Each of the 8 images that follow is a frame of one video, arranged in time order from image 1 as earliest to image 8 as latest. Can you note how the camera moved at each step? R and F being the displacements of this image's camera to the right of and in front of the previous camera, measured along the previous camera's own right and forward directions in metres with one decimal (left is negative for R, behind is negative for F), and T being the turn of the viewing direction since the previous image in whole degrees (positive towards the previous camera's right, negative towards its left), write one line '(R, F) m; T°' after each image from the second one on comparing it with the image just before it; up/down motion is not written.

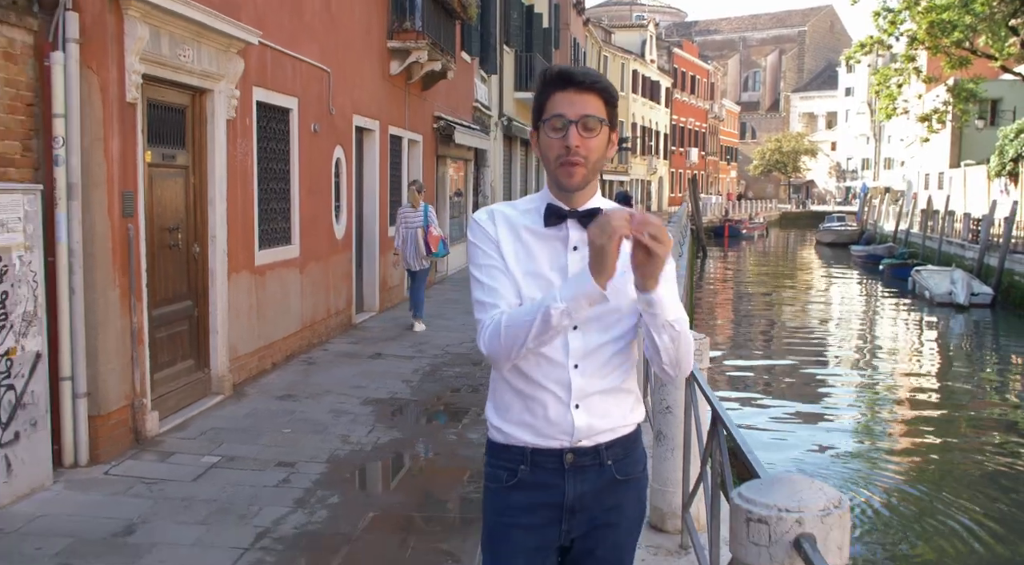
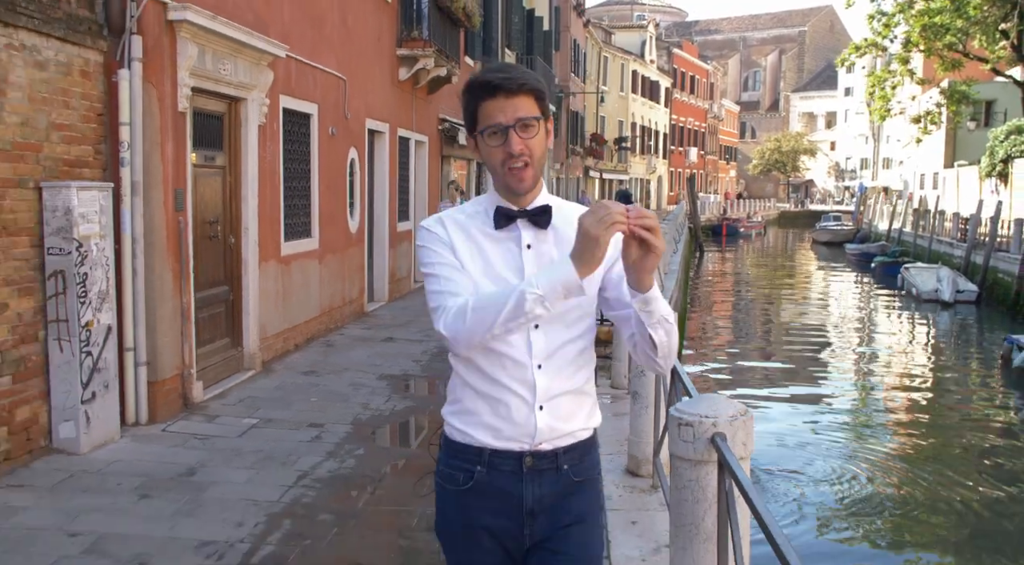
(0.0, -0.9) m; 0°
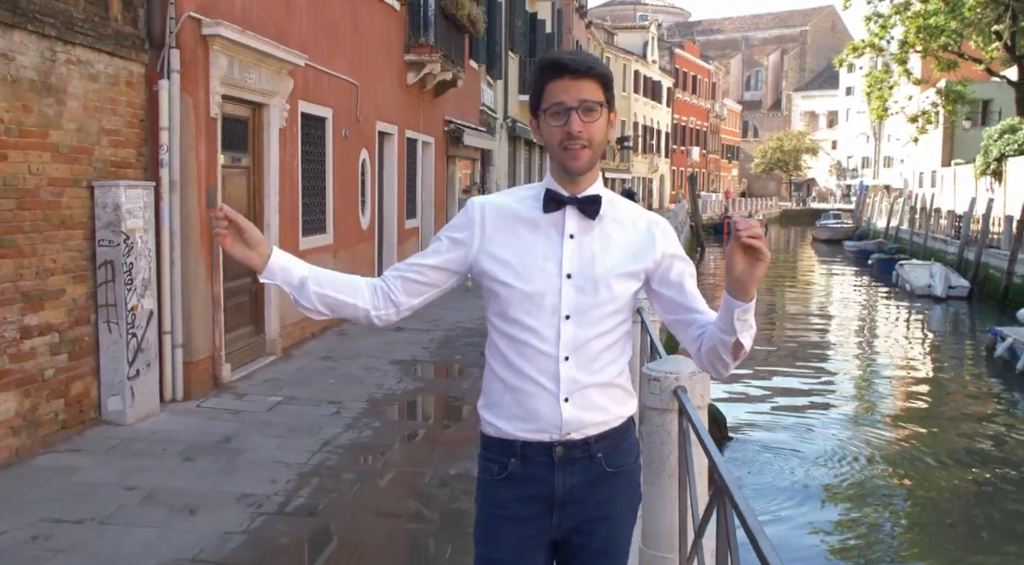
(0.0, -0.6) m; 0°
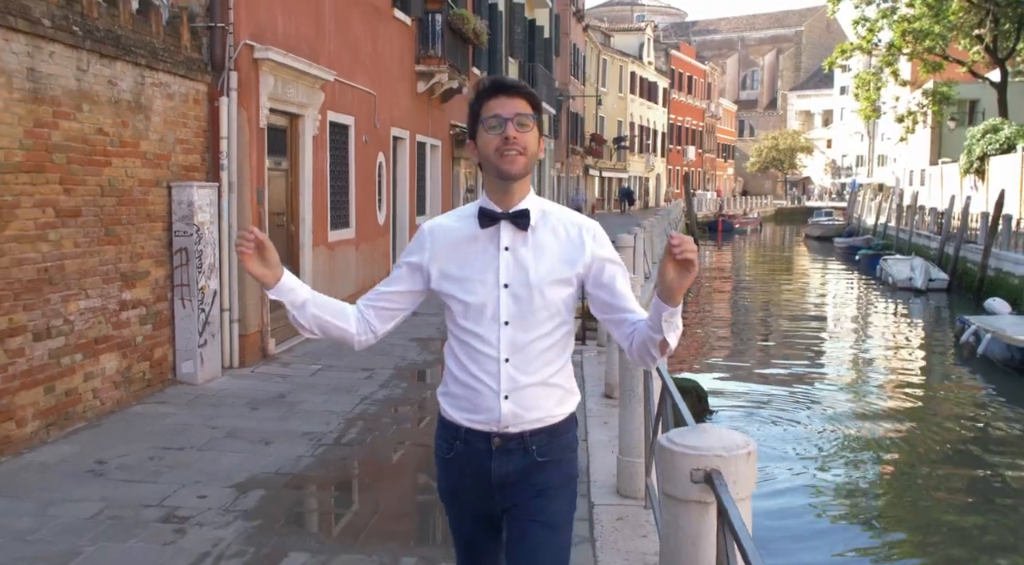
(-0.1, -1.3) m; 0°
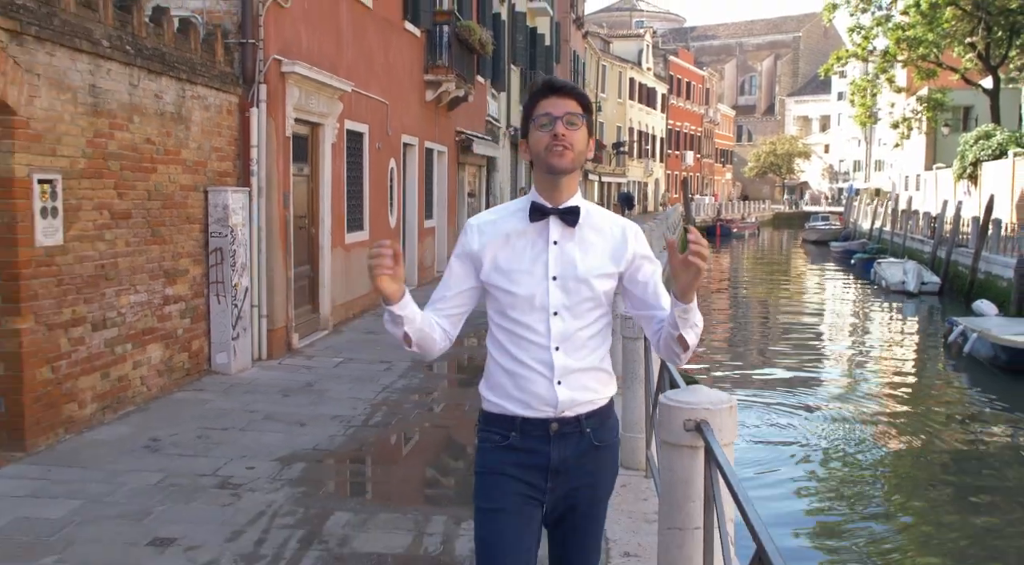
(-0.1, -0.6) m; 0°
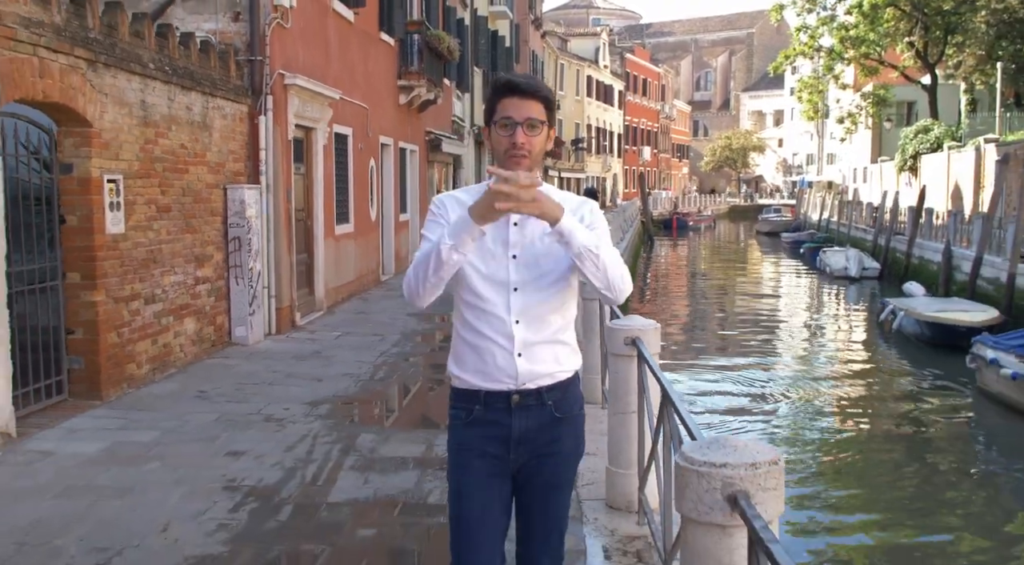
(-0.2, -1.5) m; +3°
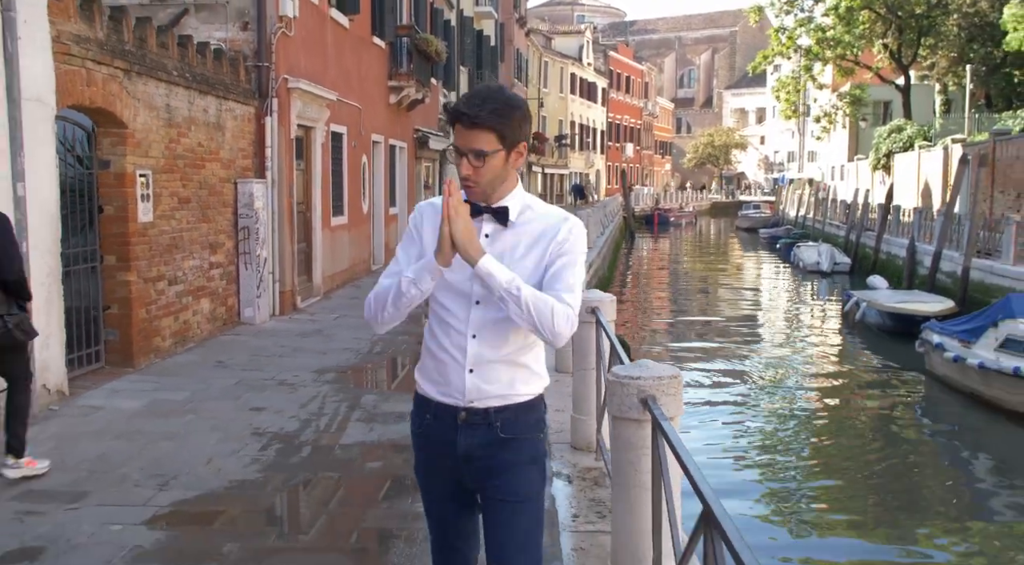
(0.0, -1.0) m; +1°
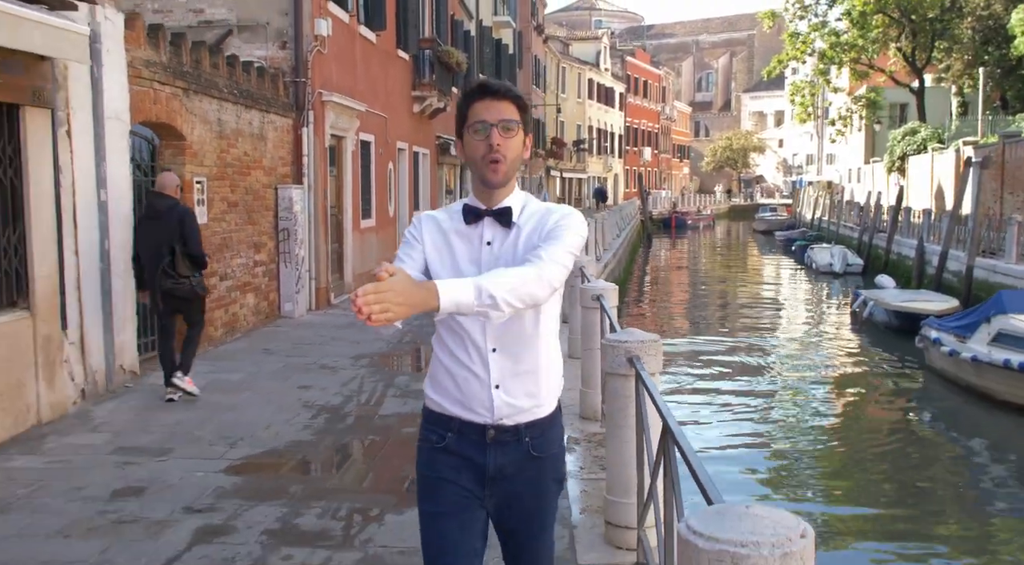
(0.0, -0.9) m; -1°
